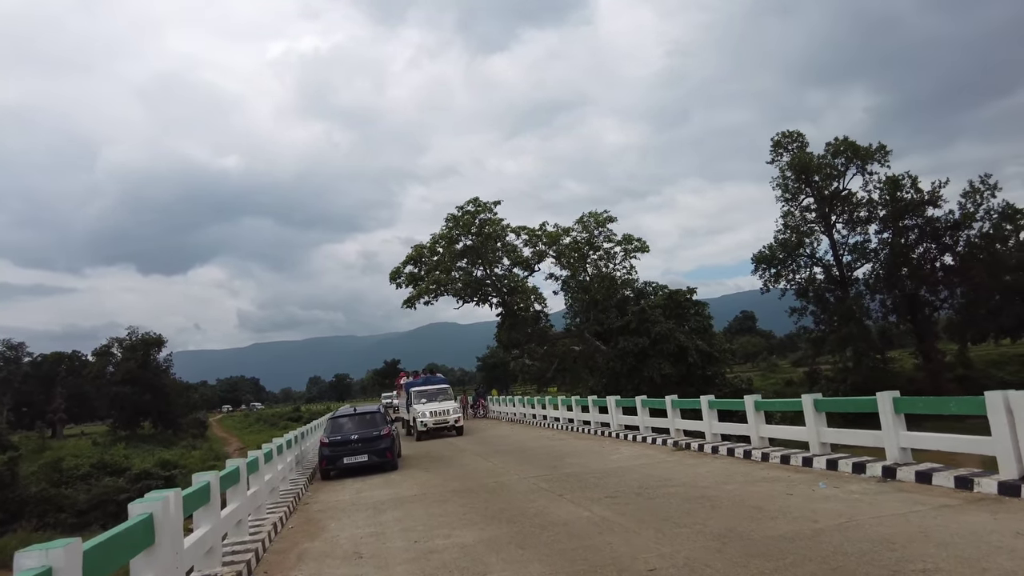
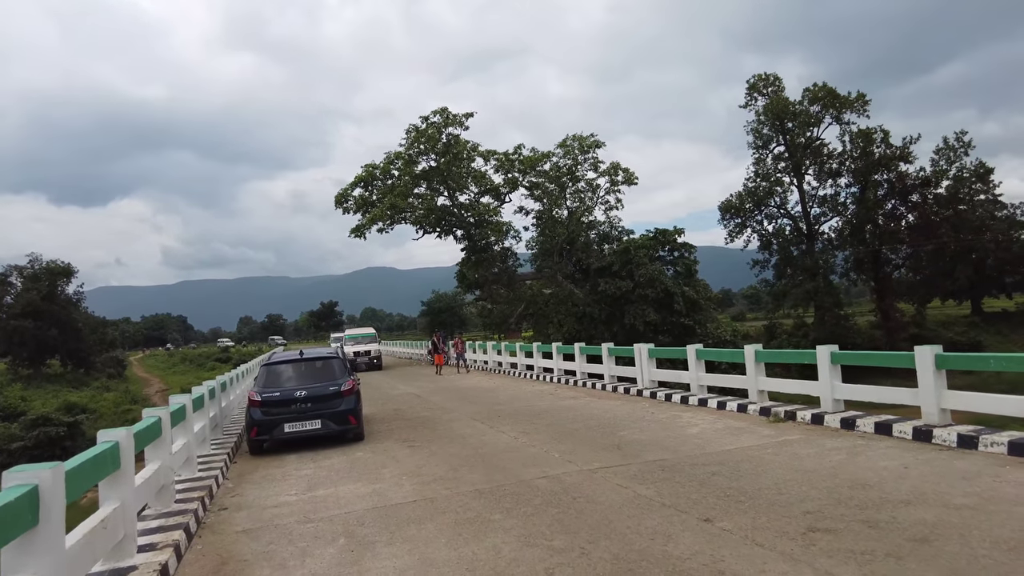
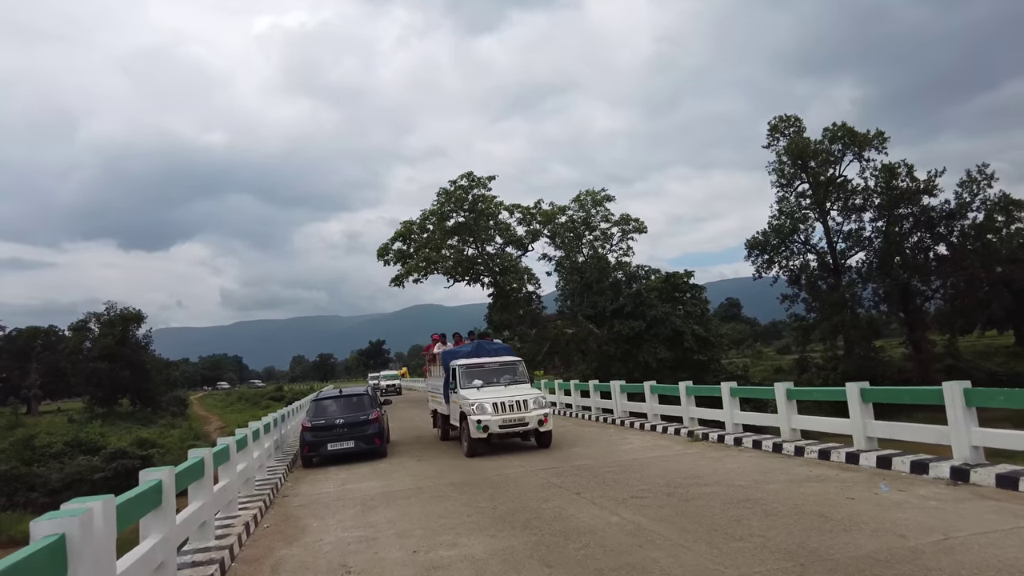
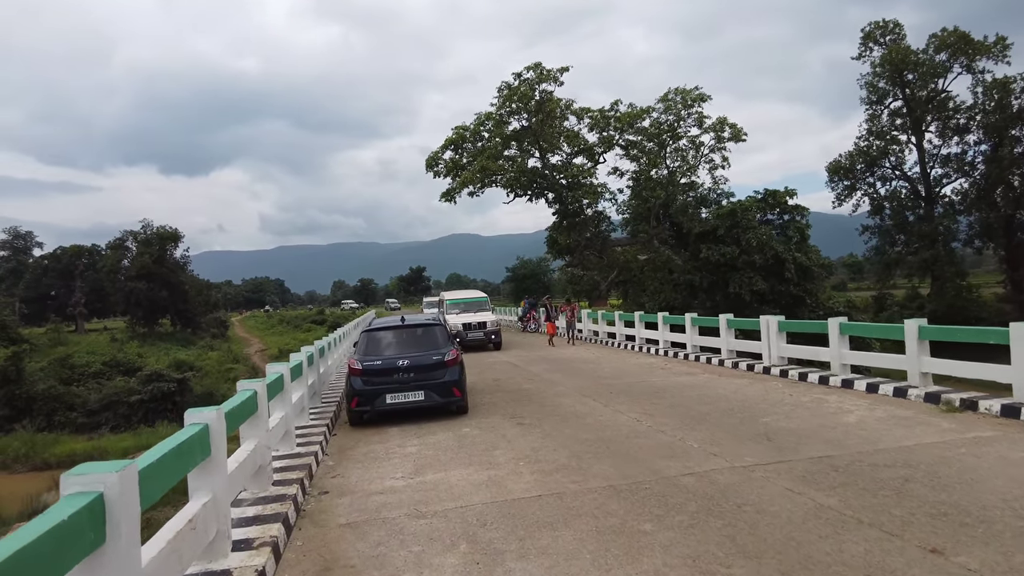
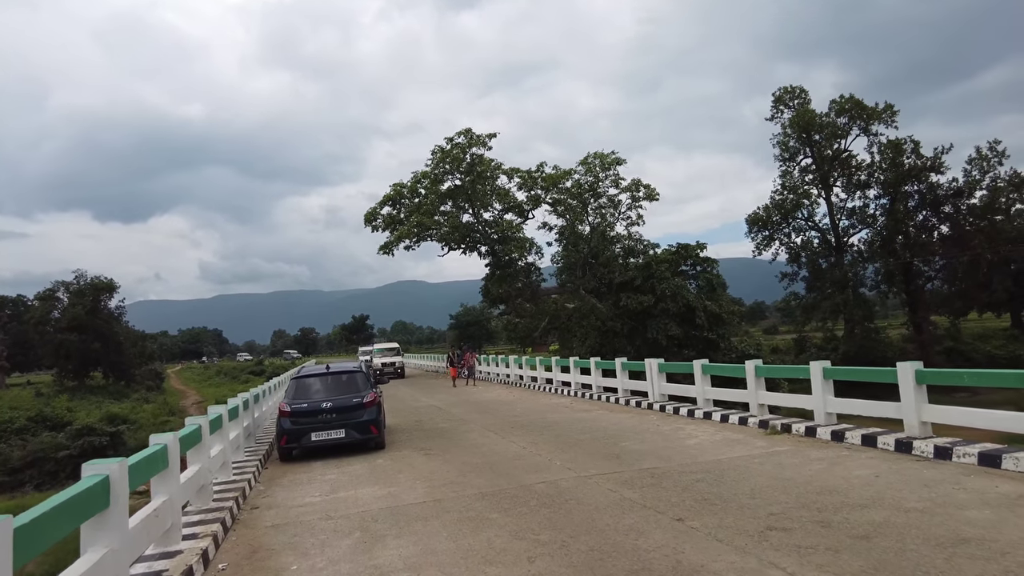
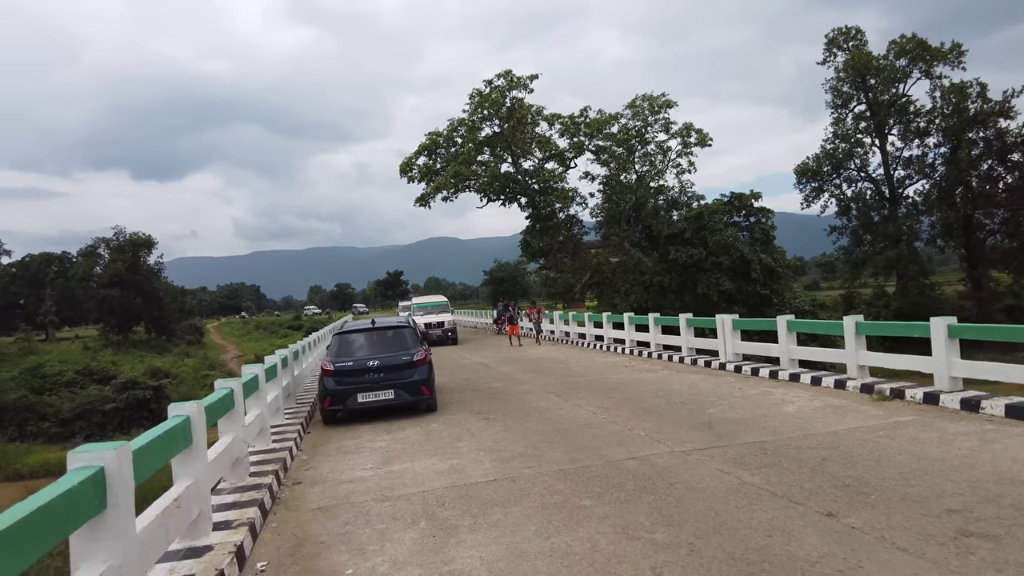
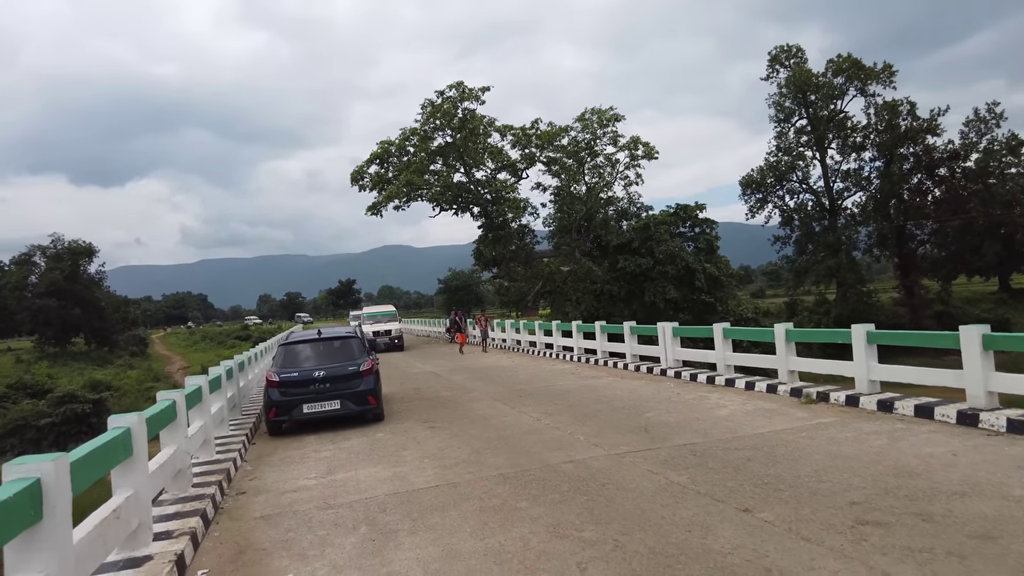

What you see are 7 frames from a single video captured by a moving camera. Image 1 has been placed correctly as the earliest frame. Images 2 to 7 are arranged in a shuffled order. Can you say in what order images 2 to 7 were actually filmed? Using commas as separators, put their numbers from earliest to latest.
3, 5, 2, 7, 6, 4
